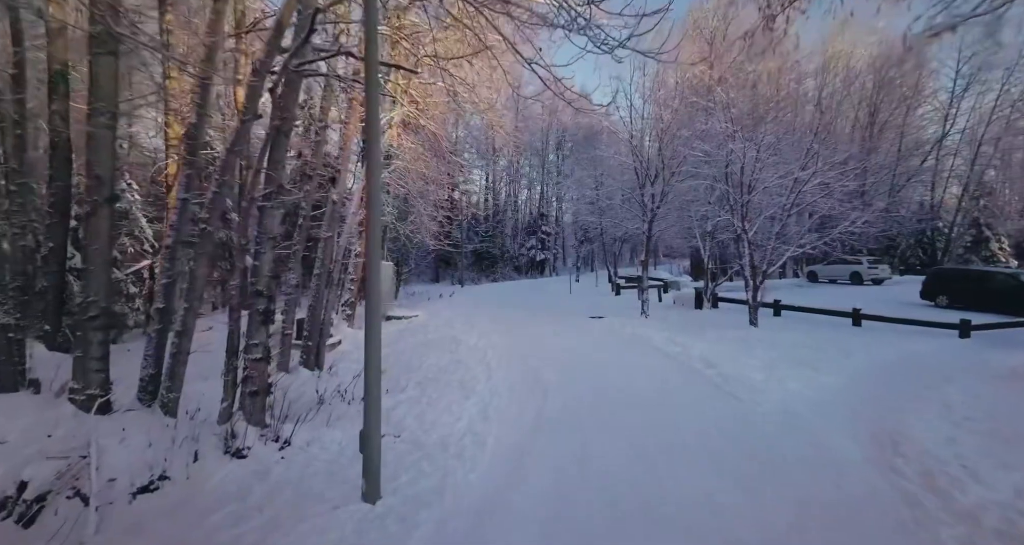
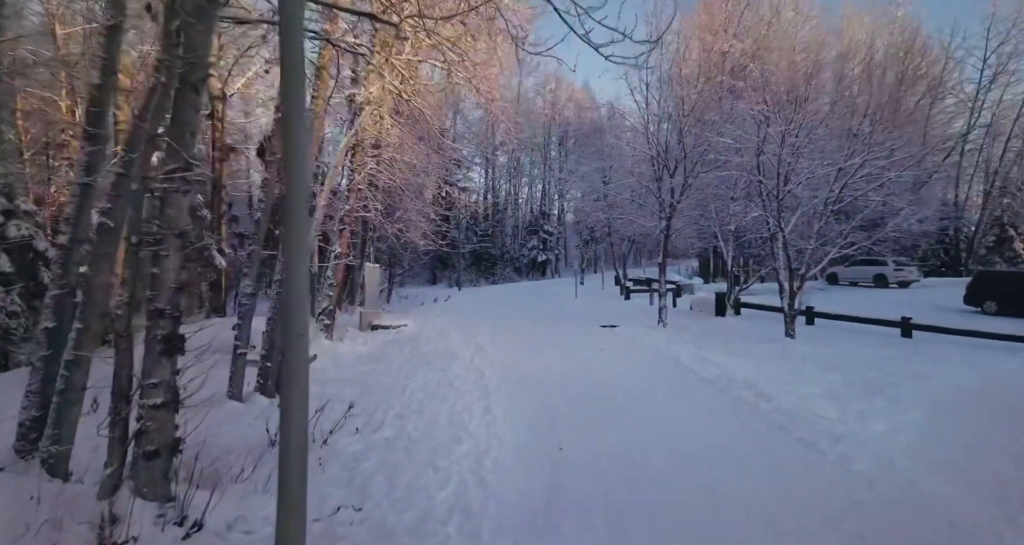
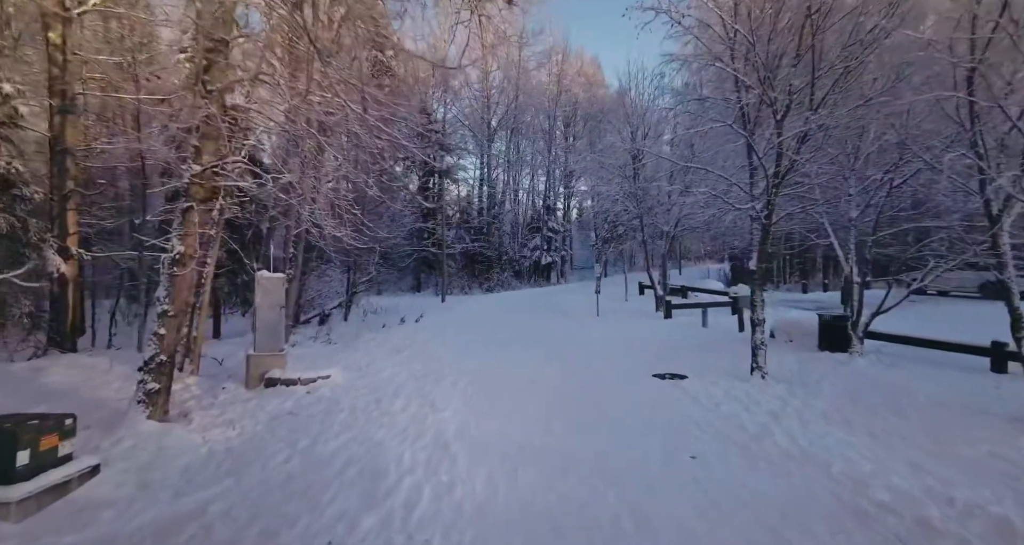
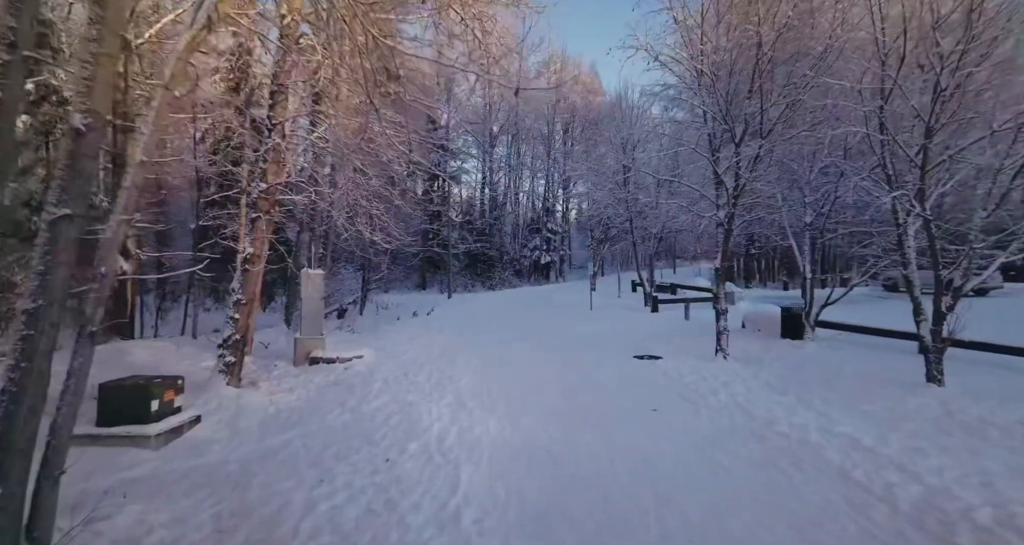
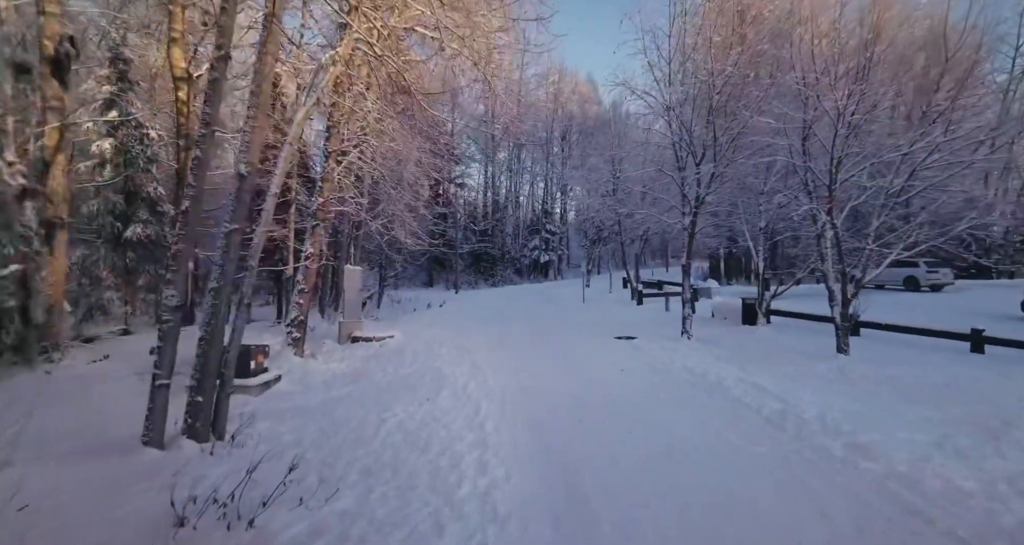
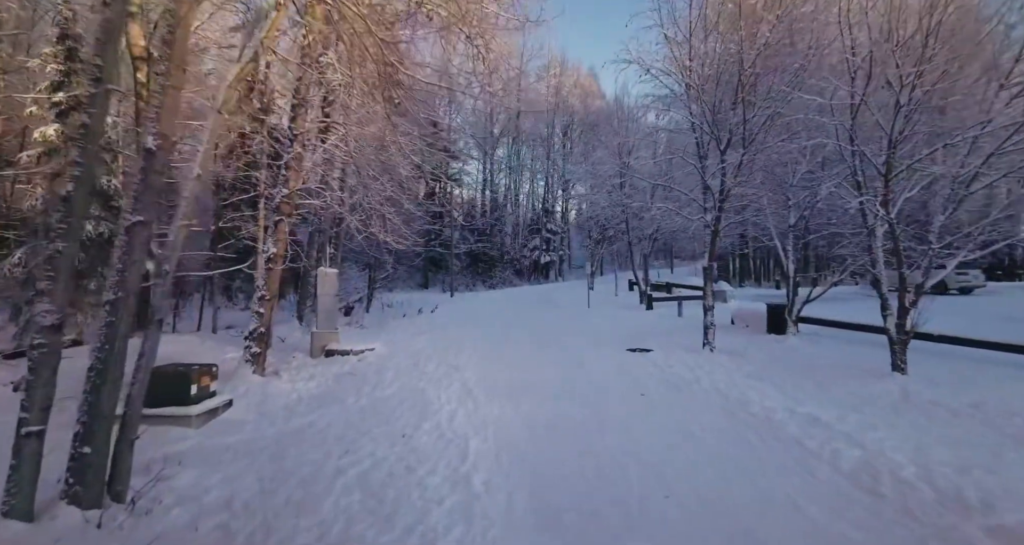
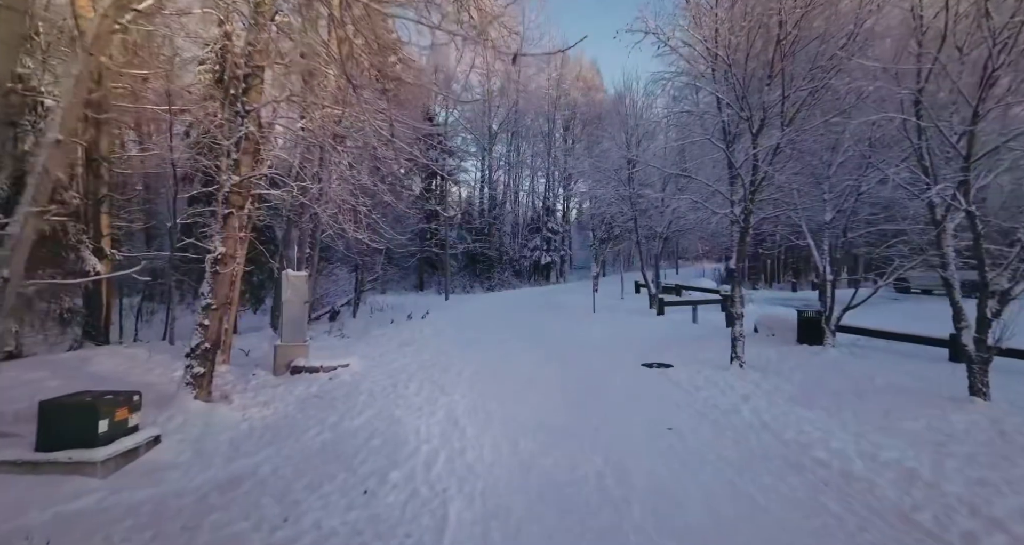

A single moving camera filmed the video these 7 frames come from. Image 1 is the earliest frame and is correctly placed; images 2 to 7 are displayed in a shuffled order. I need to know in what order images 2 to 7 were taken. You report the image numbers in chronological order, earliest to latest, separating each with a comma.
2, 5, 6, 4, 7, 3
